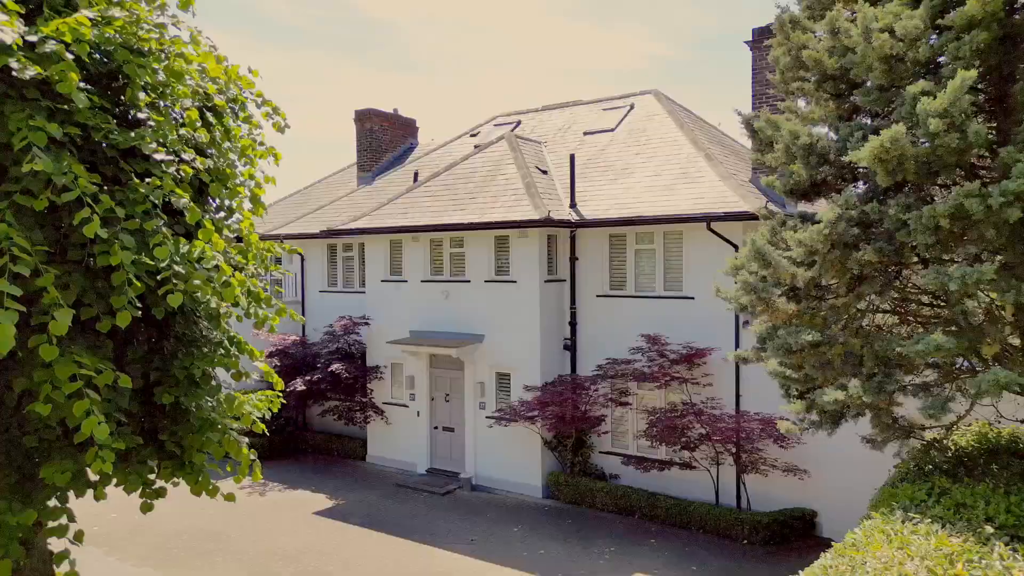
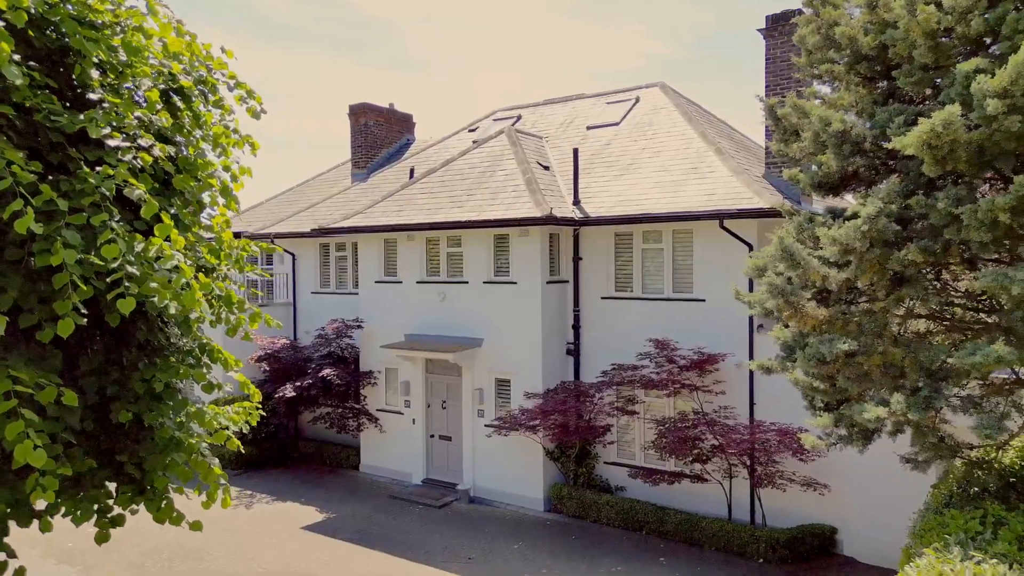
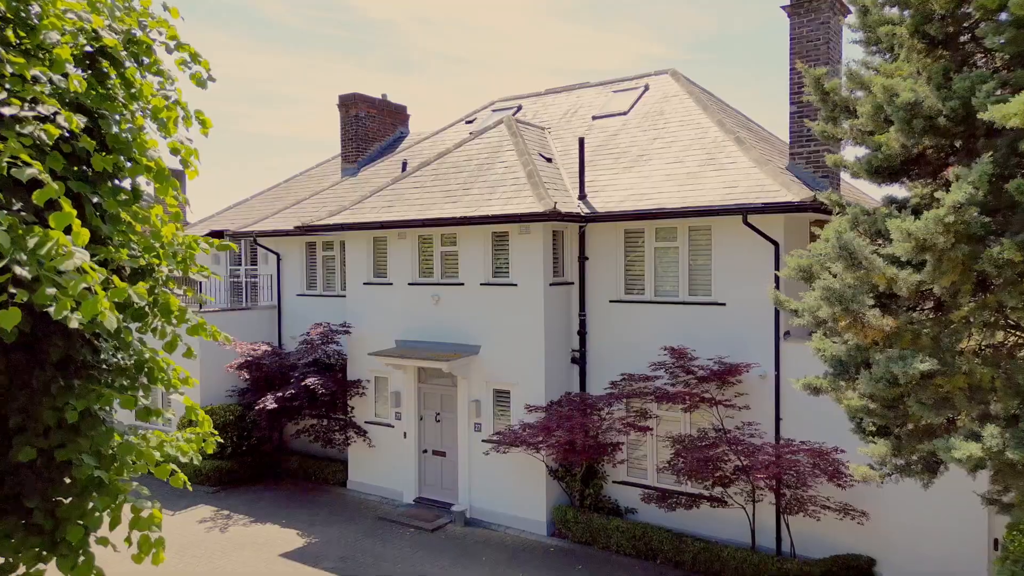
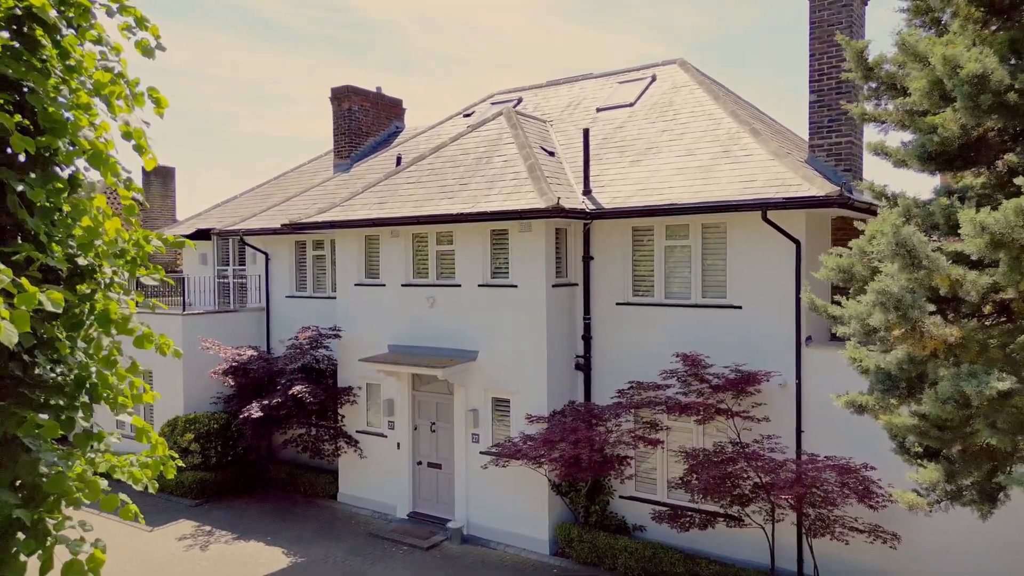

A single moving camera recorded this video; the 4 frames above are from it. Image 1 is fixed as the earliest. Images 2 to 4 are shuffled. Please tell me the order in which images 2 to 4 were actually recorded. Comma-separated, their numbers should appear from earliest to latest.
2, 3, 4
